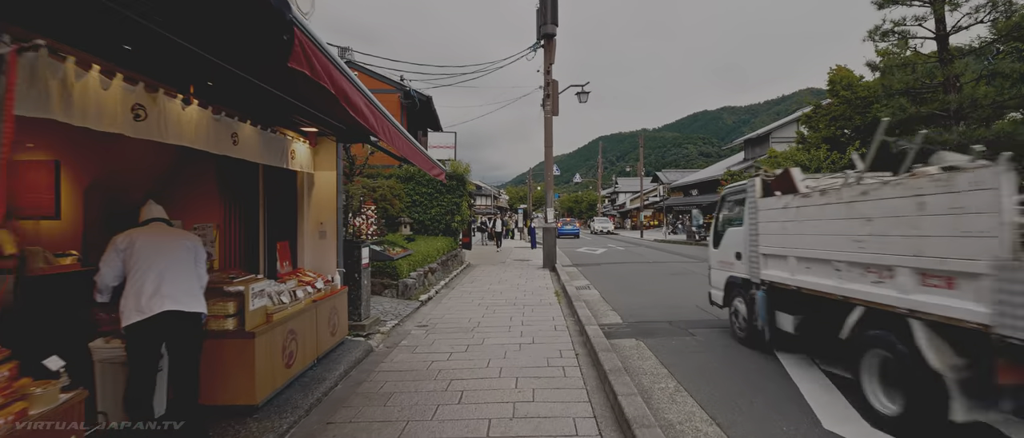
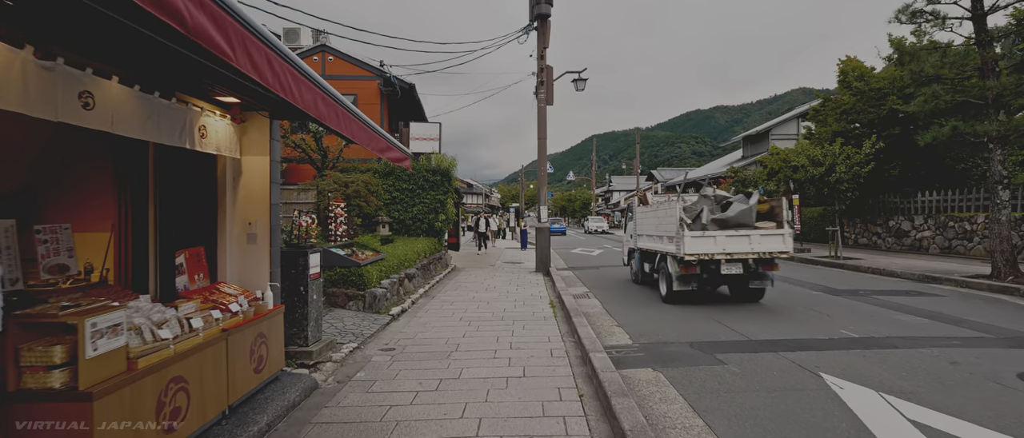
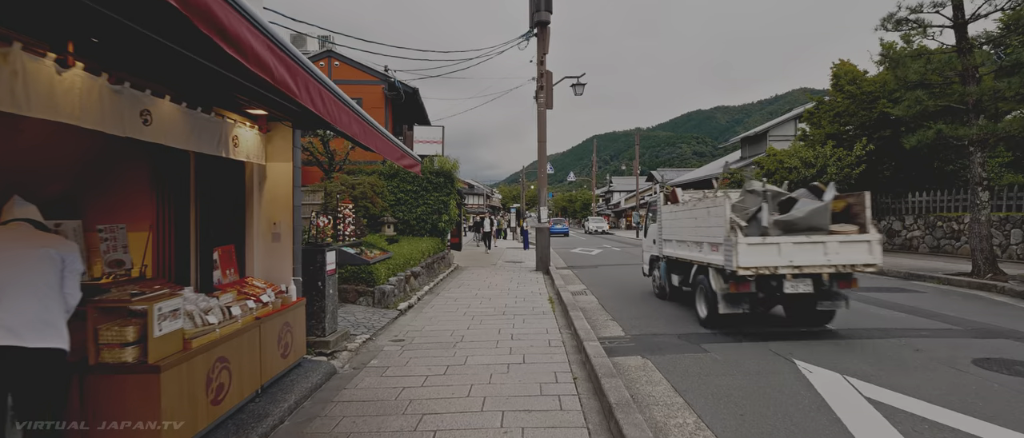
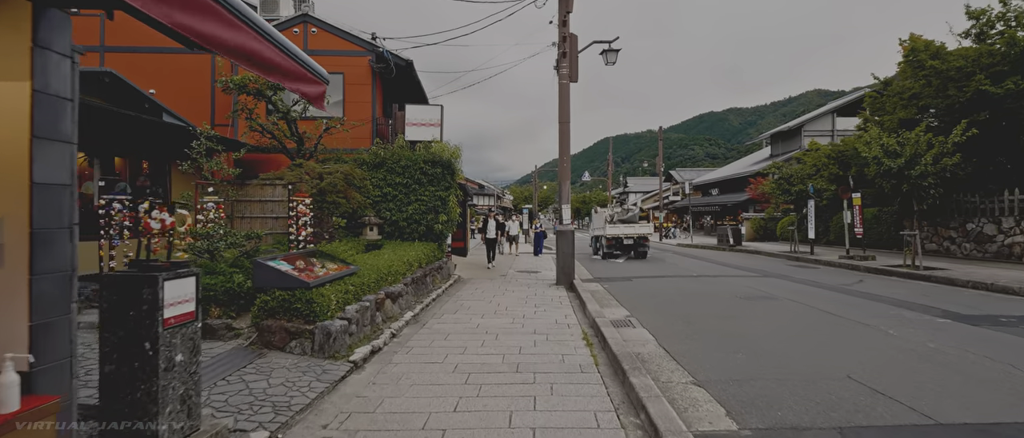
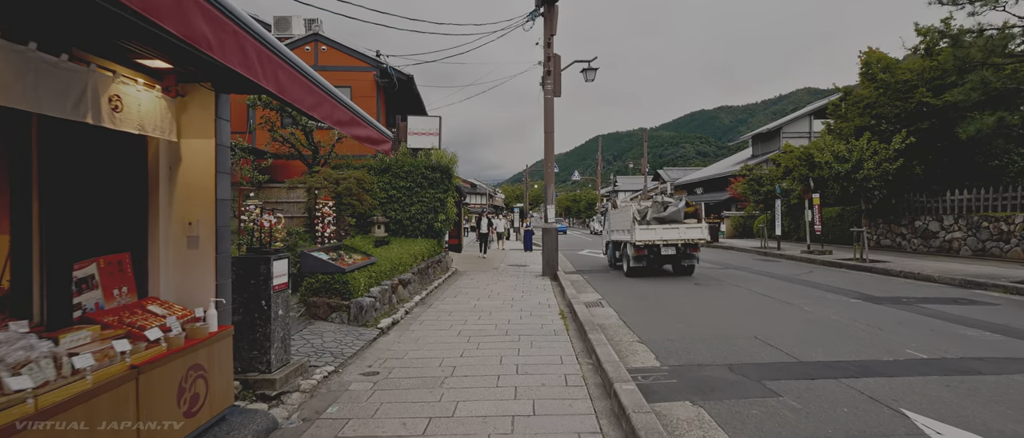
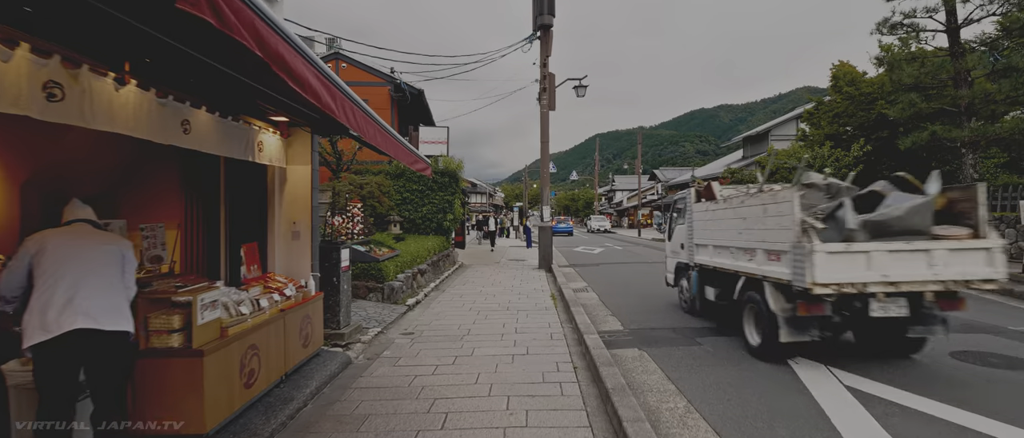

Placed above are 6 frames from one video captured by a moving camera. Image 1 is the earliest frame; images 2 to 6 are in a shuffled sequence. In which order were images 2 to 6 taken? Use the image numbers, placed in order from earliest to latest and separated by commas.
6, 3, 2, 5, 4
